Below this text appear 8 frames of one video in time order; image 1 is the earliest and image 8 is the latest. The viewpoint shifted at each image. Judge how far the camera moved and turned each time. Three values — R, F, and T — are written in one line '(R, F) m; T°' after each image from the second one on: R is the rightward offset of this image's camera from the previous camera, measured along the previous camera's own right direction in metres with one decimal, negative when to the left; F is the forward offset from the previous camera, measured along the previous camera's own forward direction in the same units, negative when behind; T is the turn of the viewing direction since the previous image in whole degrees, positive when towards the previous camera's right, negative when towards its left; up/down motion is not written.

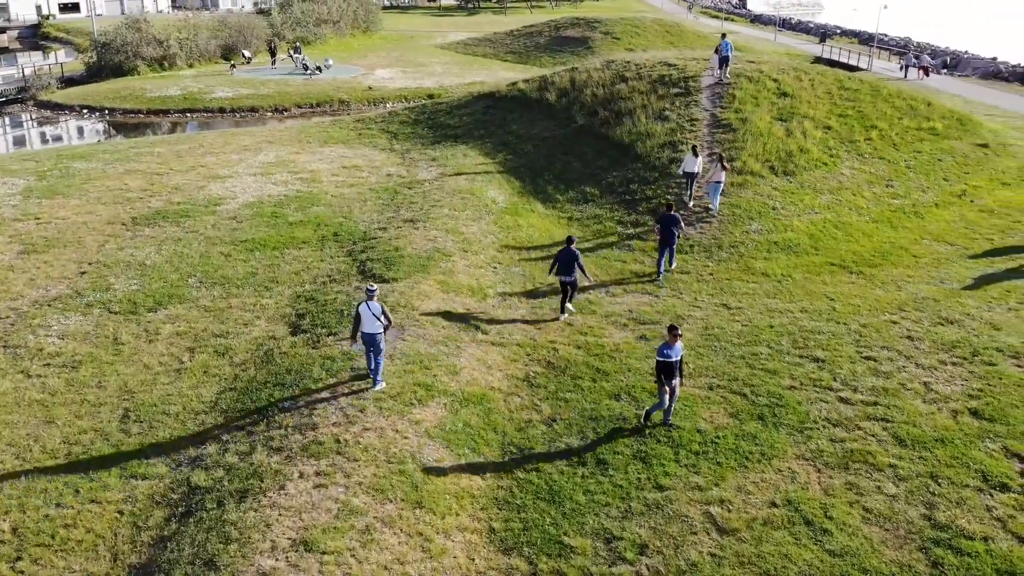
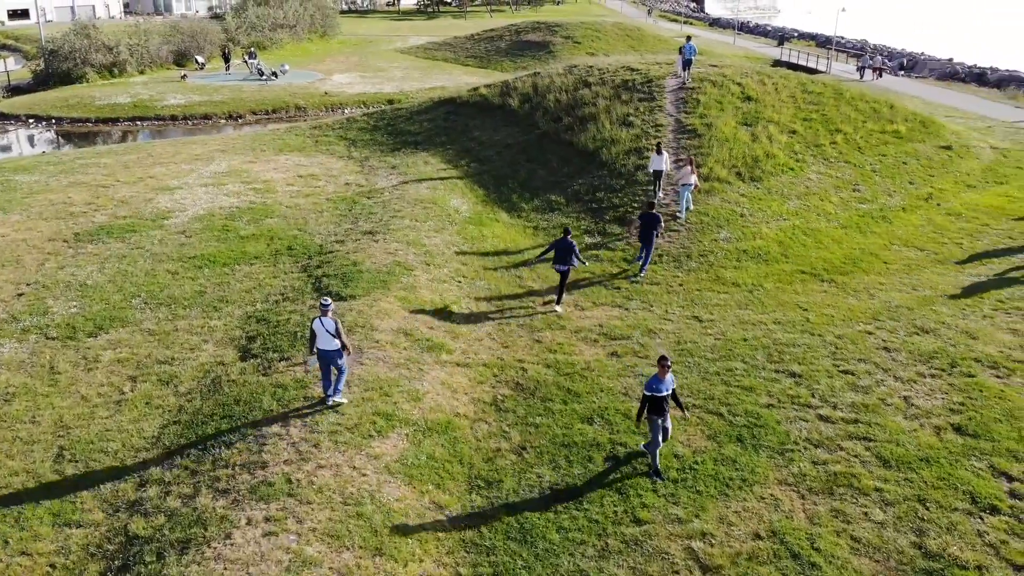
(0.0, +0.6) m; +2°
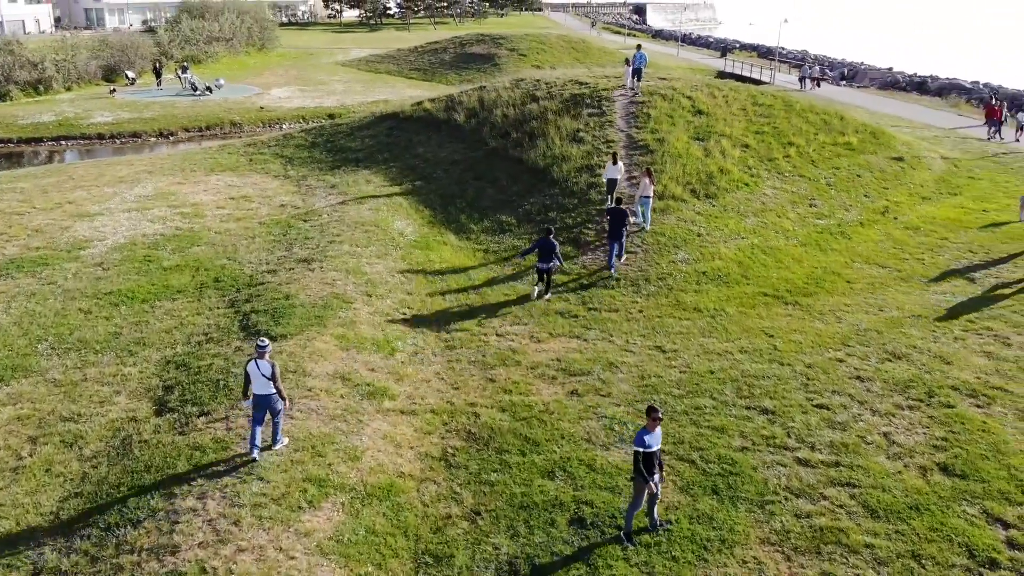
(0.0, +1.0) m; +3°
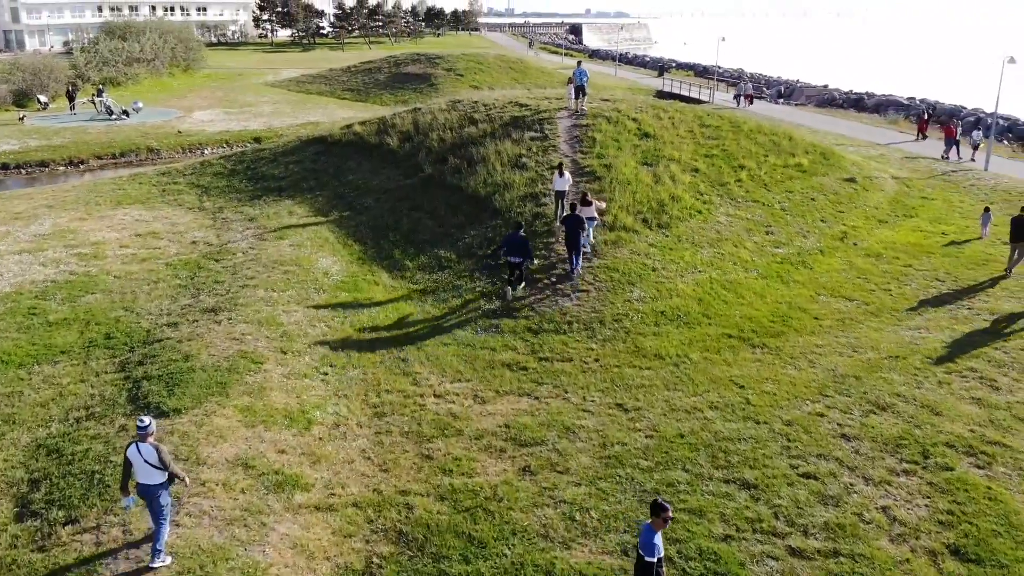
(+0.1, +1.6) m; +4°
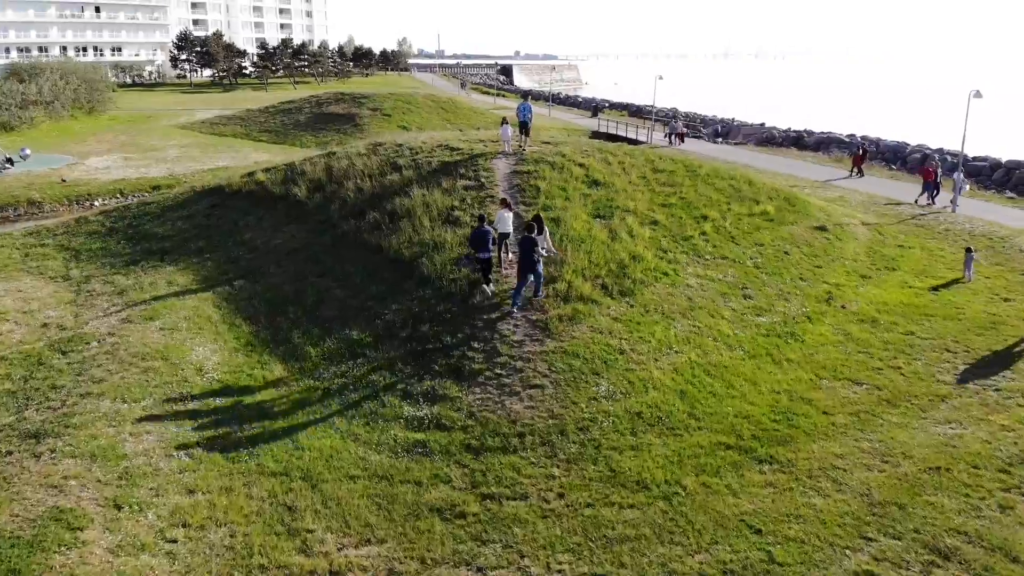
(+0.1, +3.2) m; +4°
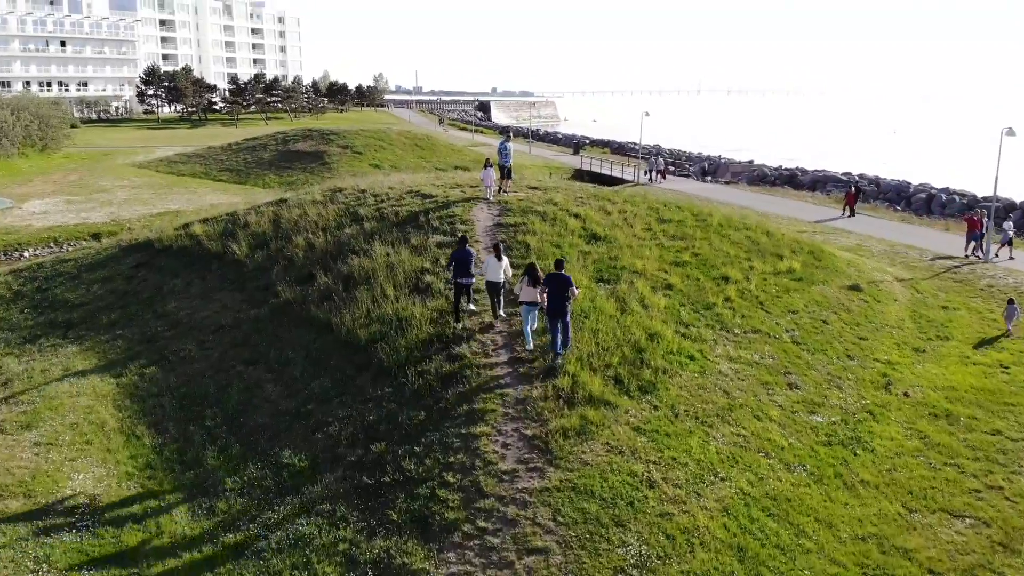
(-0.1, +3.2) m; +2°
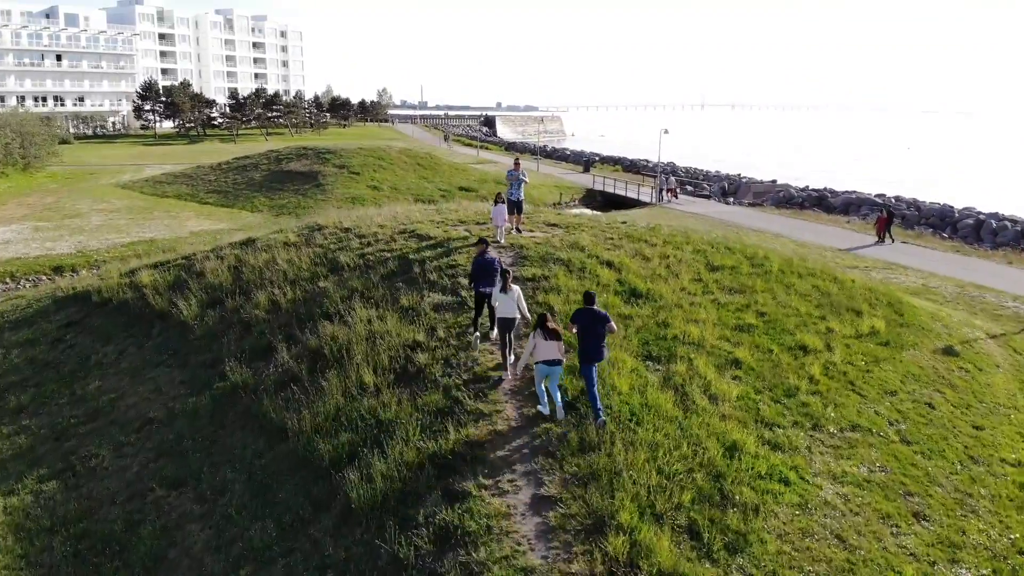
(-0.2, +3.3) m; 0°
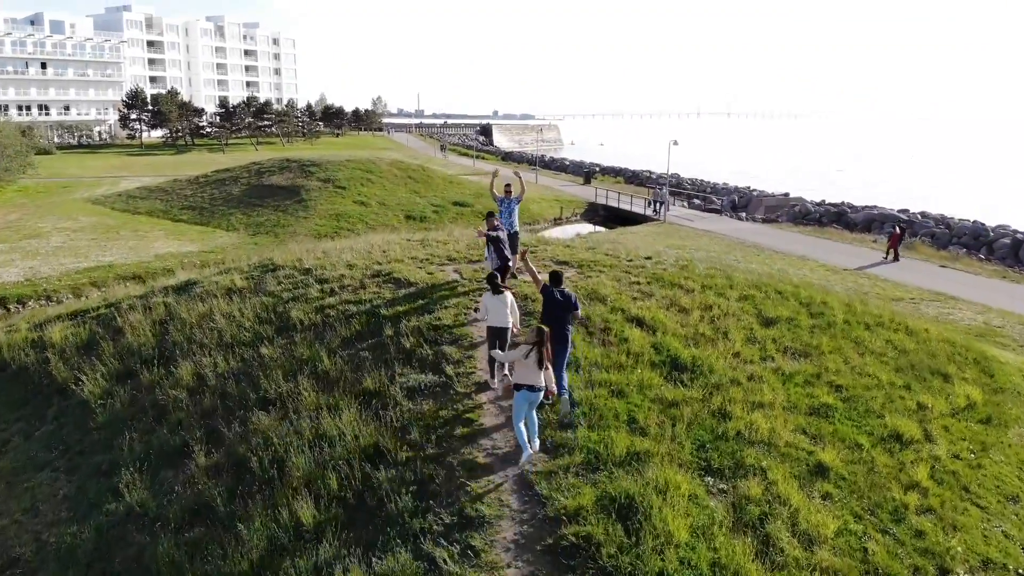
(-0.1, +2.9) m; 0°
